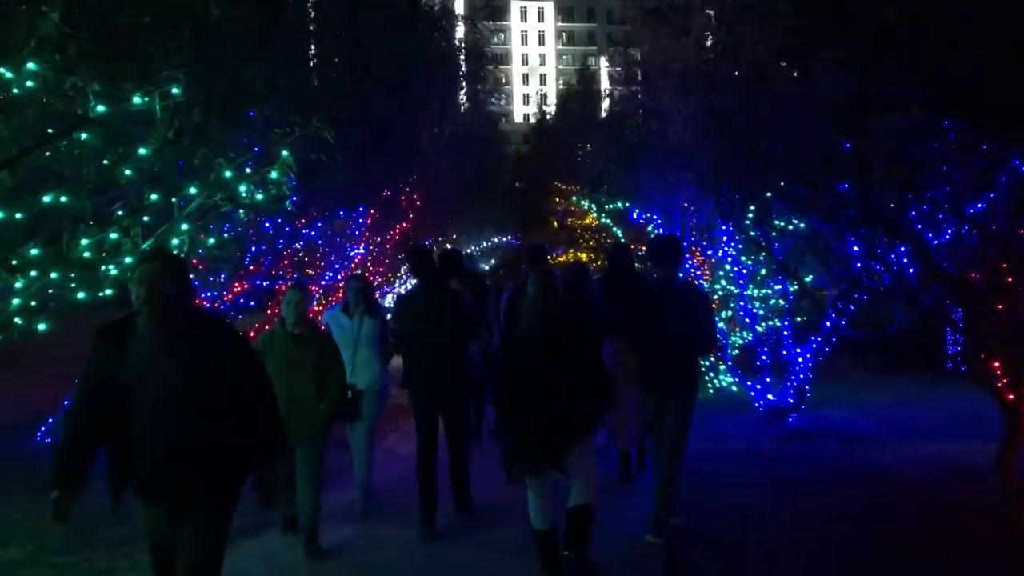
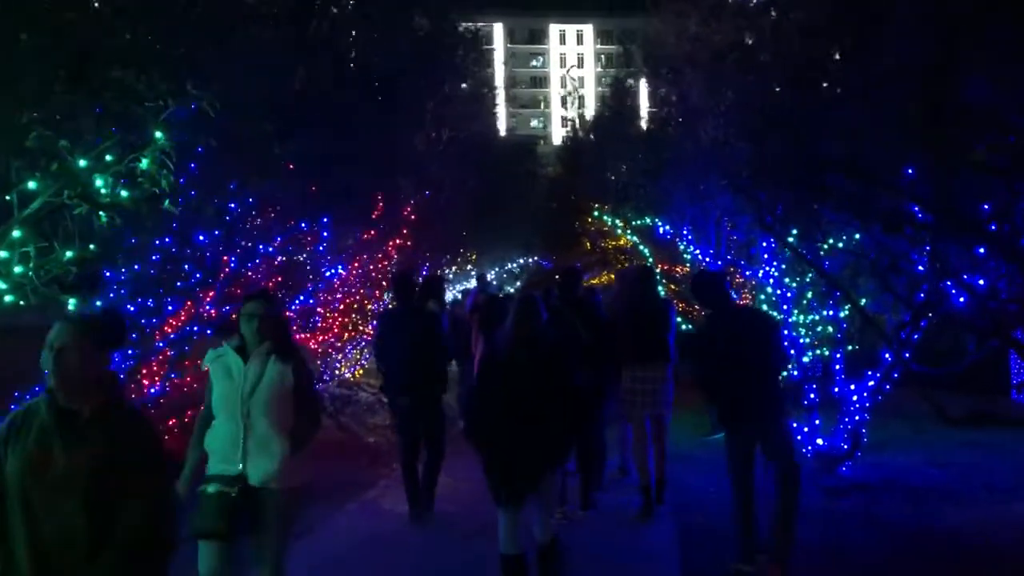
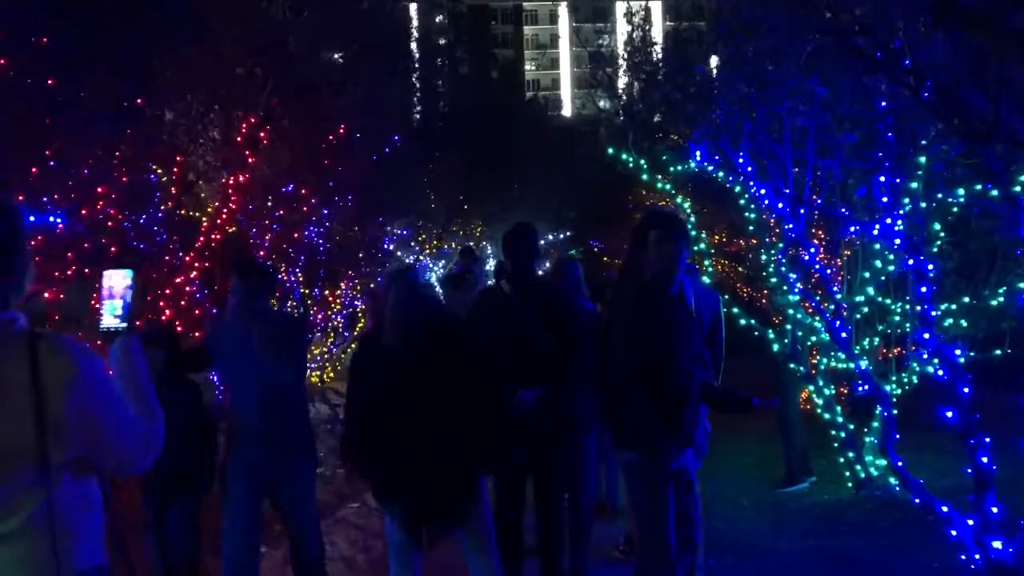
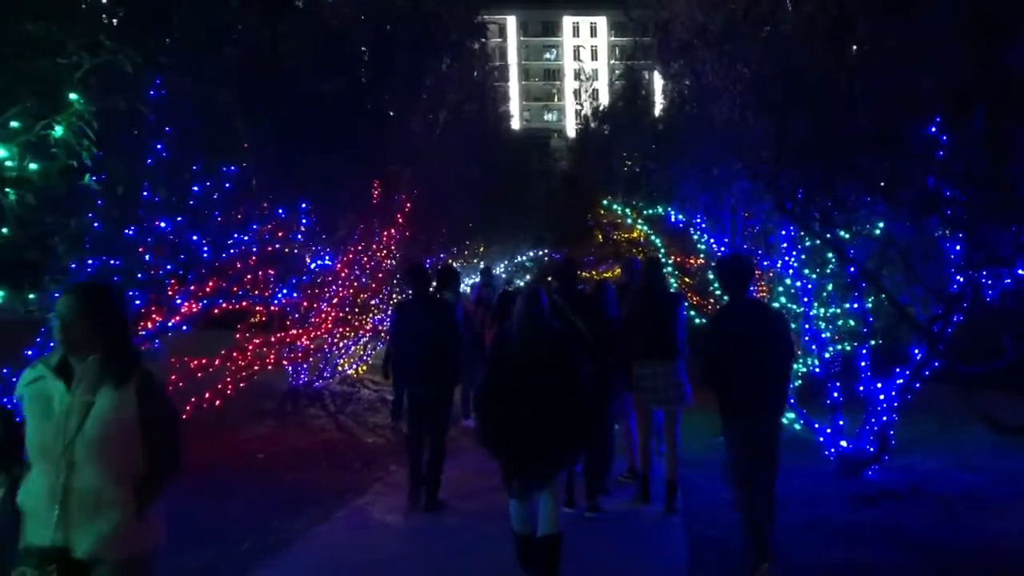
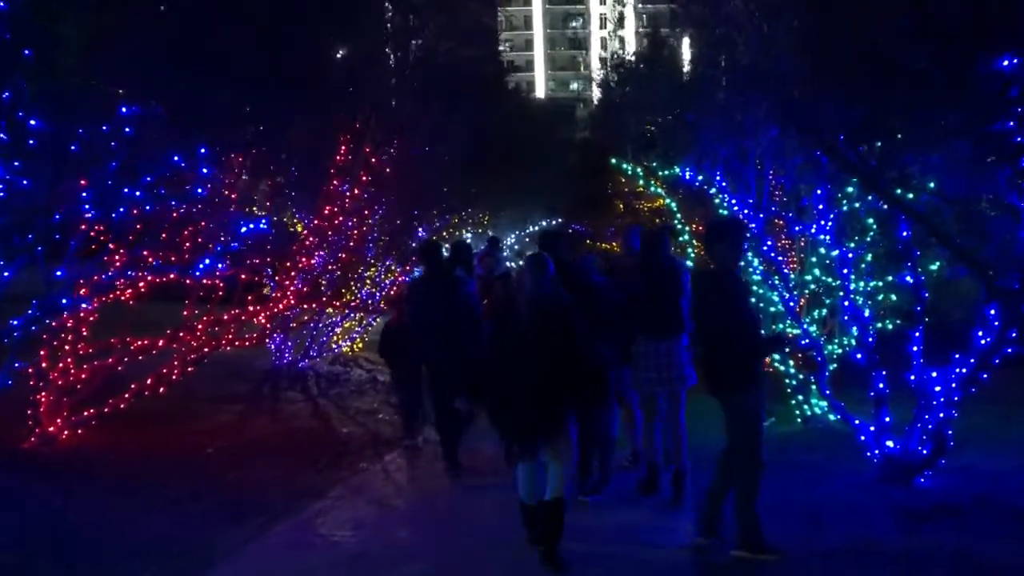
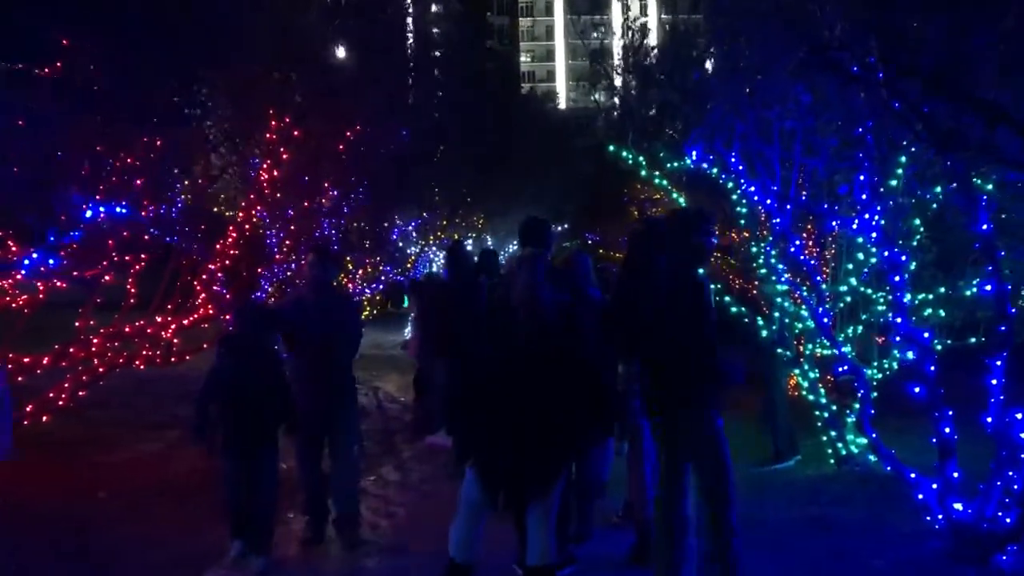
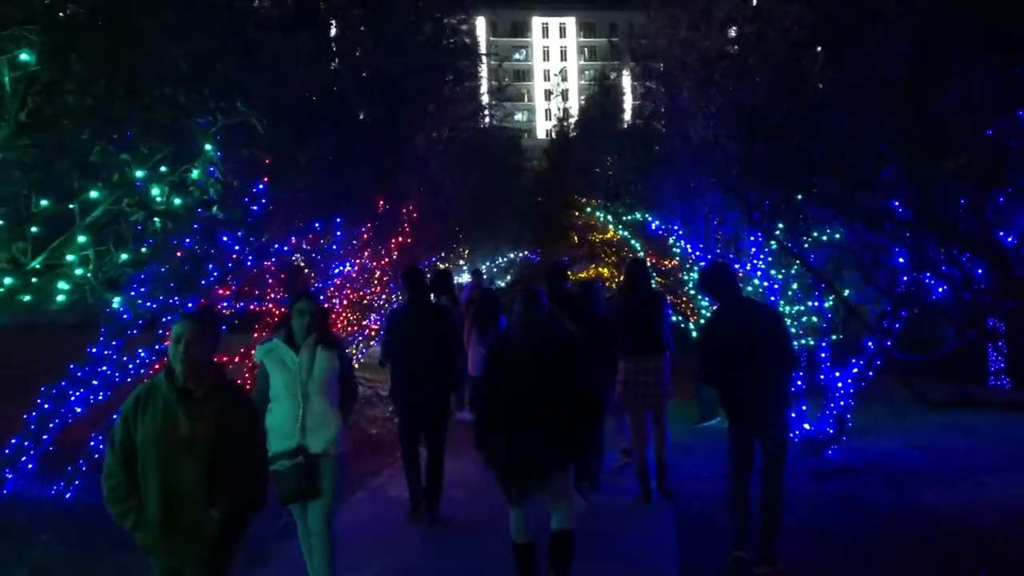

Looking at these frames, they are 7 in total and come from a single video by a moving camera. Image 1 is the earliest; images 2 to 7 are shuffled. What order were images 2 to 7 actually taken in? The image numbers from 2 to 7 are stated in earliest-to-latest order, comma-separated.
7, 2, 4, 5, 6, 3
